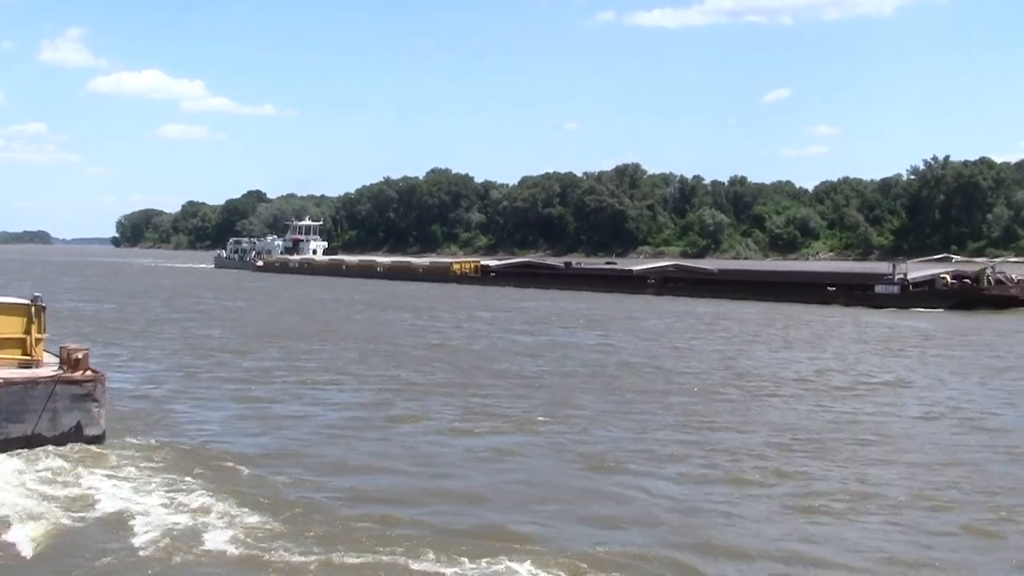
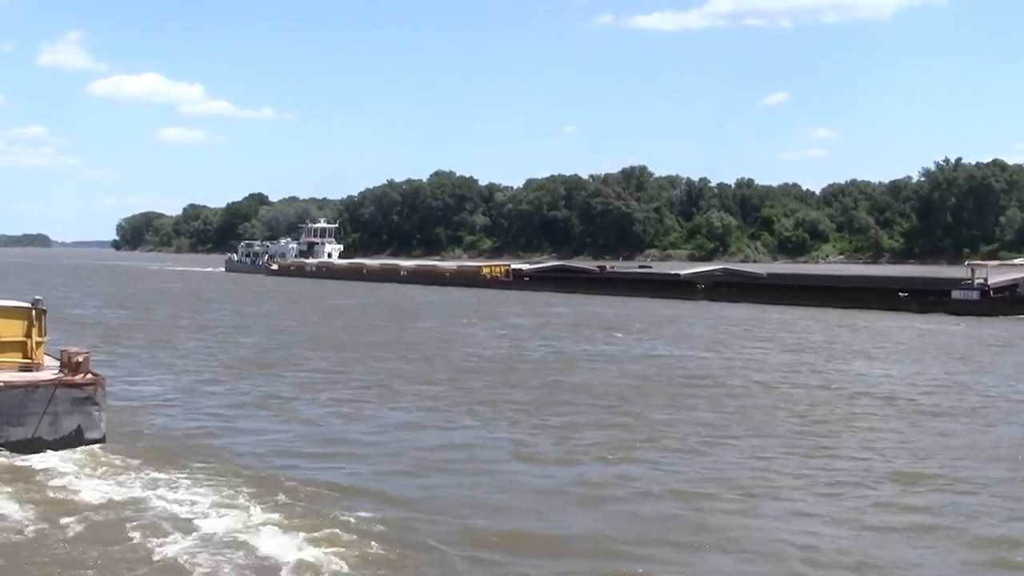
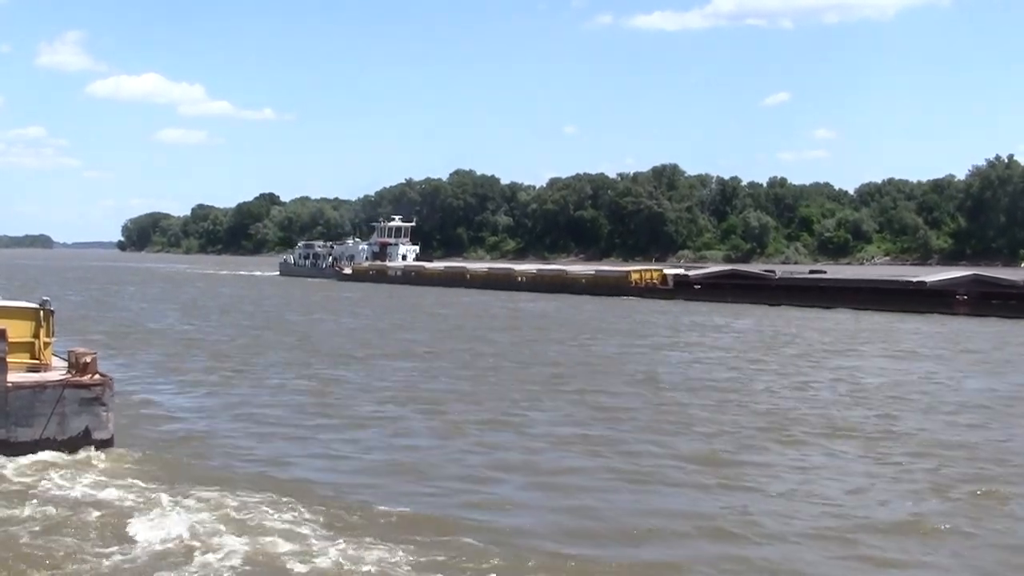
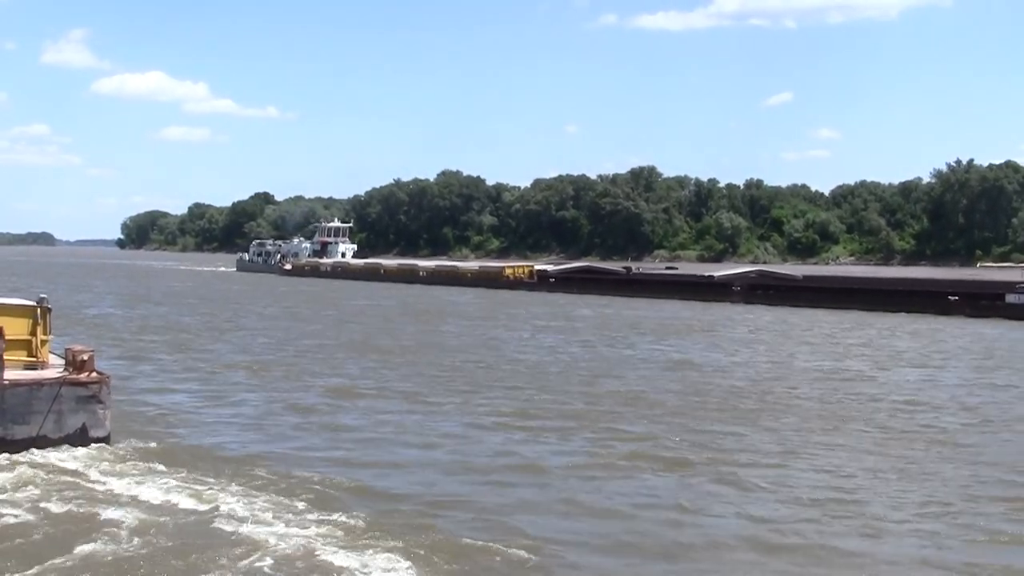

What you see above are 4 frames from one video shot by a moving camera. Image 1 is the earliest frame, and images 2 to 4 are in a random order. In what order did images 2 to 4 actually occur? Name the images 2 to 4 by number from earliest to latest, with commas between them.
2, 4, 3
